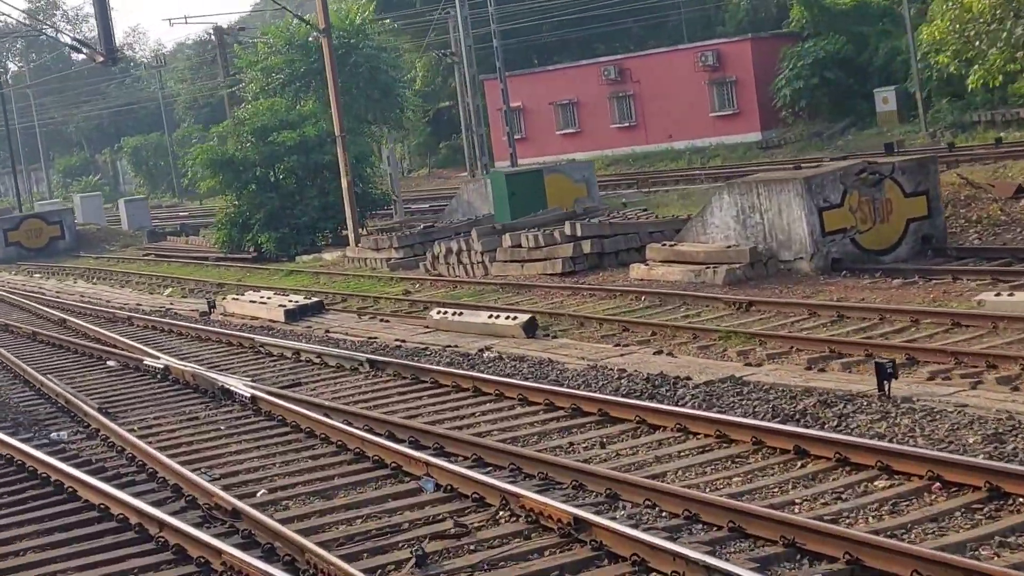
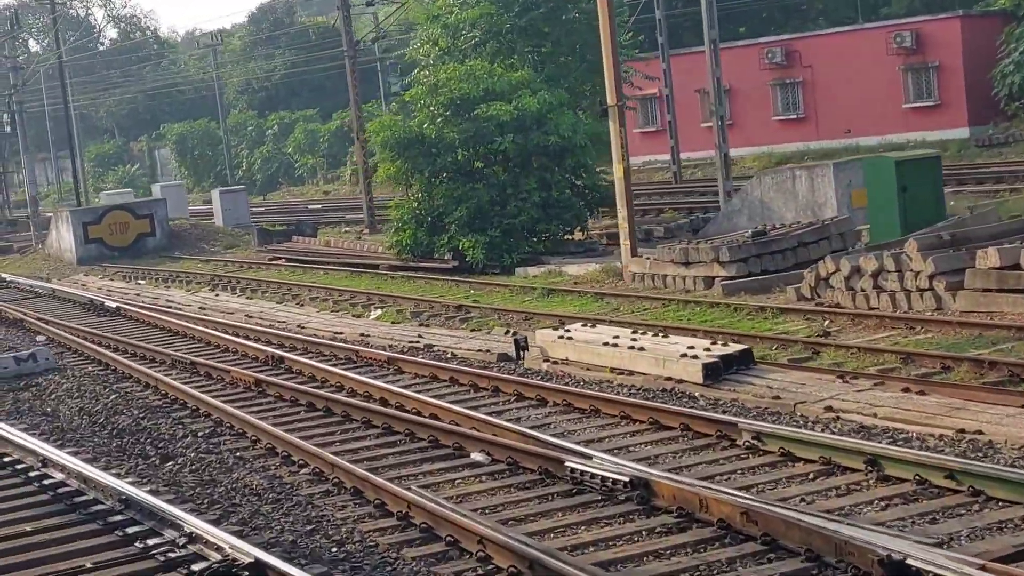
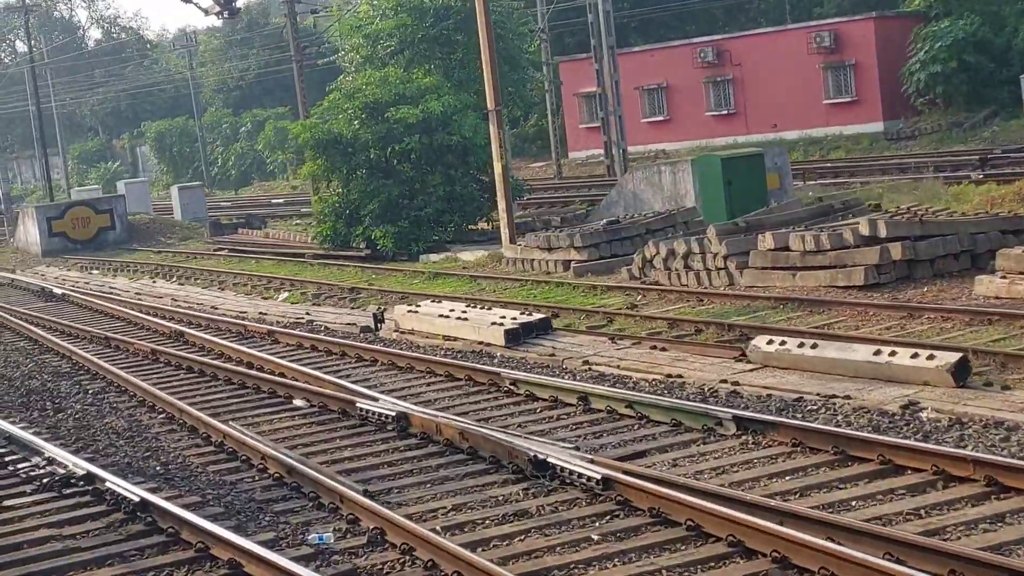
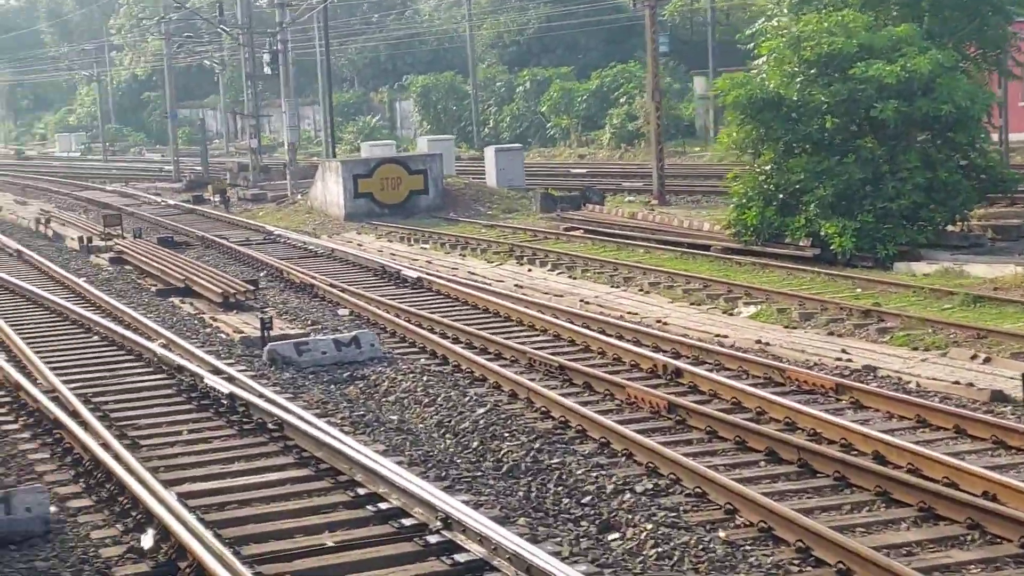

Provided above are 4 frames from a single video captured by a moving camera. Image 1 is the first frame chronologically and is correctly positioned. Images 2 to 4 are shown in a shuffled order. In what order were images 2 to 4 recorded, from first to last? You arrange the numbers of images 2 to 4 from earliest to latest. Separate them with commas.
3, 2, 4
